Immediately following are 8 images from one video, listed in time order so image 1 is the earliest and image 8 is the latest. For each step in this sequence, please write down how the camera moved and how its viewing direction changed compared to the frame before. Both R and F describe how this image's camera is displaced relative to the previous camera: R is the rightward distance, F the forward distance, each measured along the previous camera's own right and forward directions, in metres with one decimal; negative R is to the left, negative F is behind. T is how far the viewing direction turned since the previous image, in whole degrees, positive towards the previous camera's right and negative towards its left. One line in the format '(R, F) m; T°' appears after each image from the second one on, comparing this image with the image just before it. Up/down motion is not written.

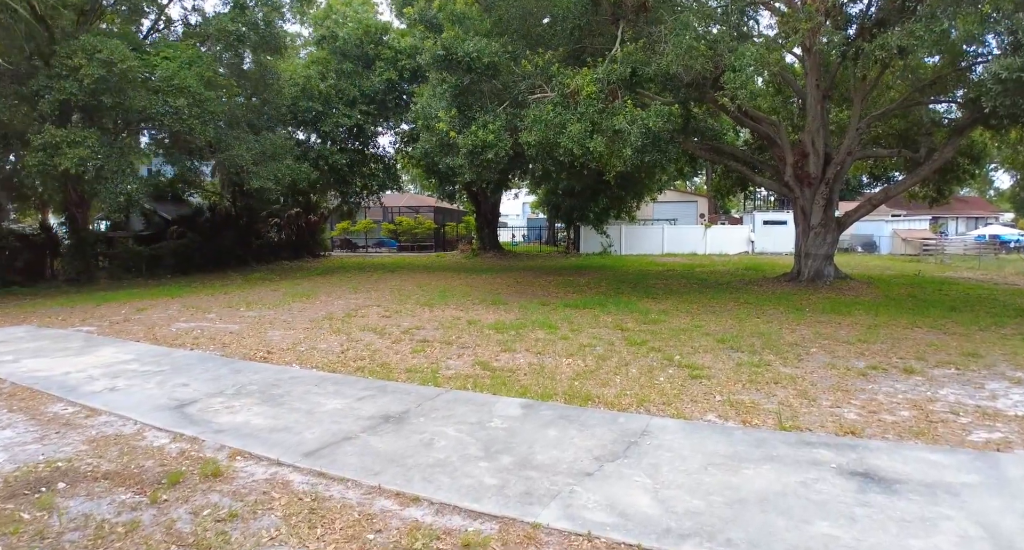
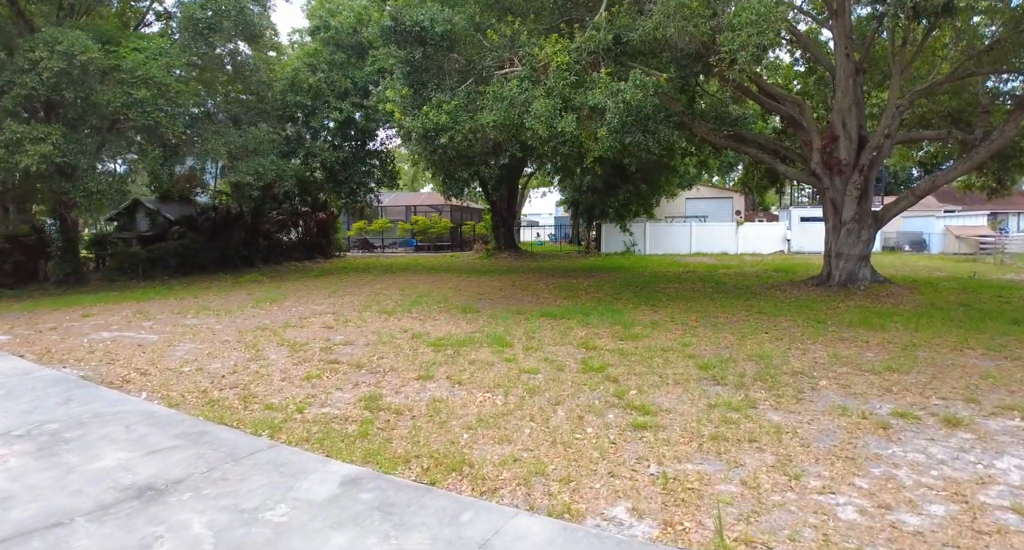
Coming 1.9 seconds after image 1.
(+1.3, +1.9) m; -4°
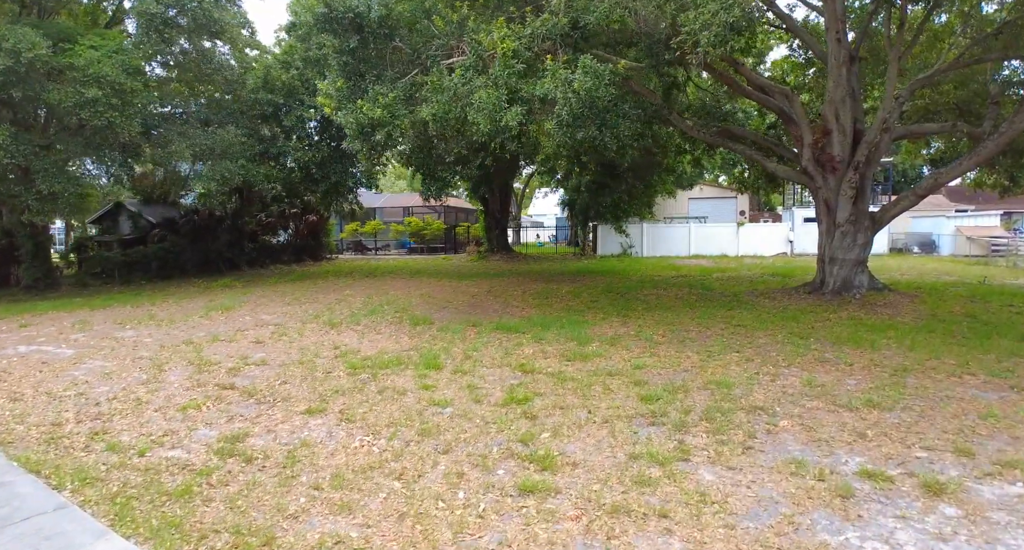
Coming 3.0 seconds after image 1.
(+0.9, +1.0) m; -1°
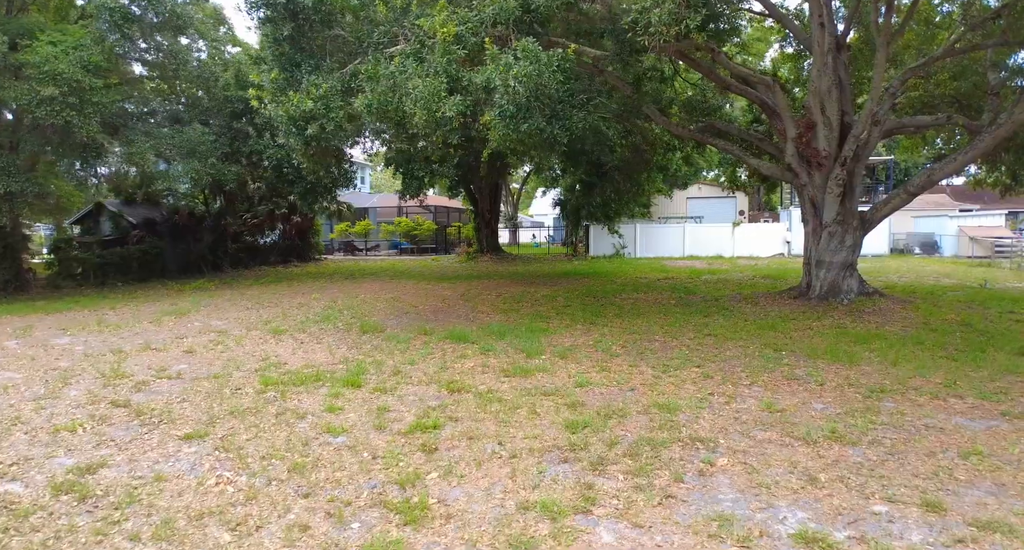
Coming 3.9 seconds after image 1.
(+0.8, +0.8) m; -1°
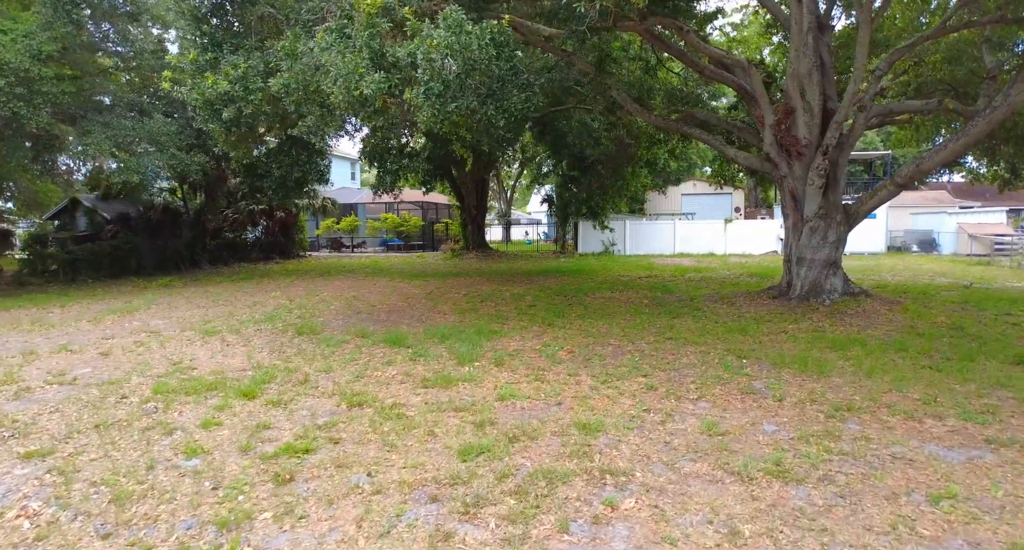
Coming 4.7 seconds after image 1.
(+0.7, +0.8) m; 0°
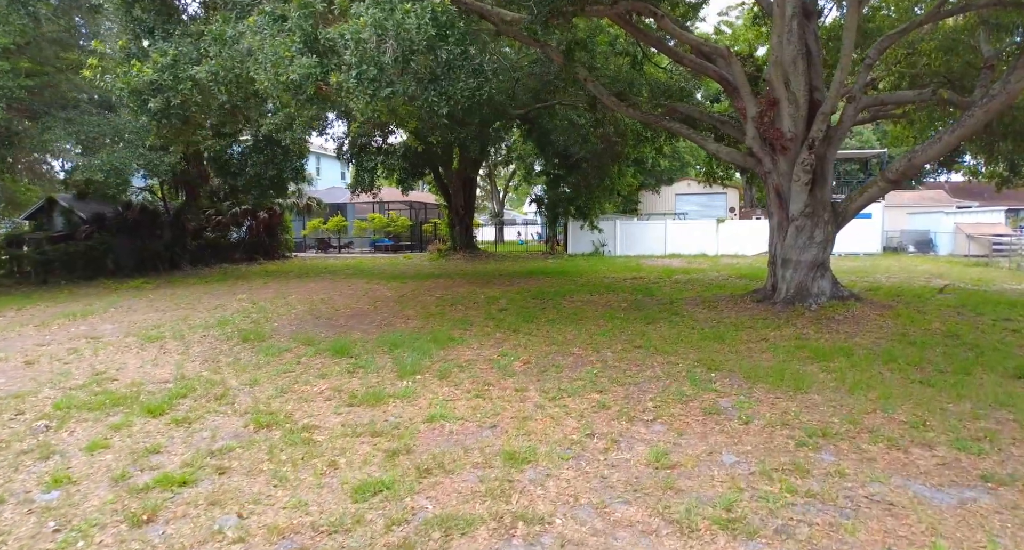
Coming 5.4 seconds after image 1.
(+0.5, +0.6) m; 0°
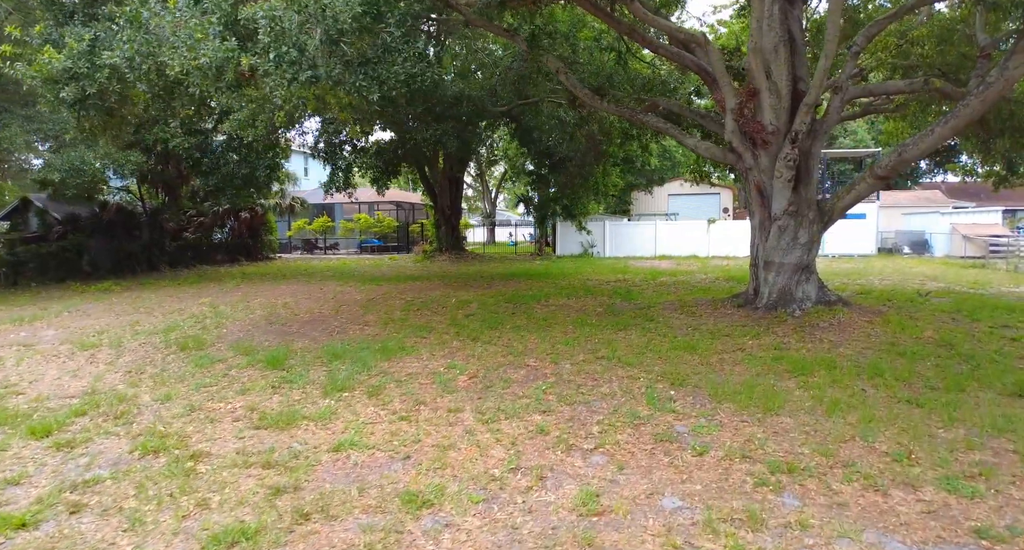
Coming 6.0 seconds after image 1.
(+0.5, +0.6) m; 0°
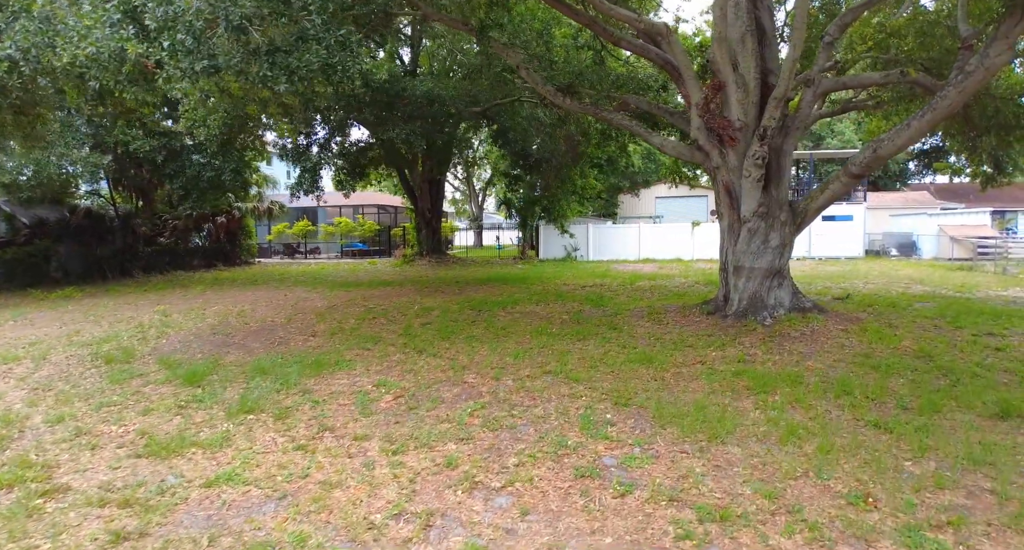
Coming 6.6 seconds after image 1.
(+0.5, +0.5) m; 0°
